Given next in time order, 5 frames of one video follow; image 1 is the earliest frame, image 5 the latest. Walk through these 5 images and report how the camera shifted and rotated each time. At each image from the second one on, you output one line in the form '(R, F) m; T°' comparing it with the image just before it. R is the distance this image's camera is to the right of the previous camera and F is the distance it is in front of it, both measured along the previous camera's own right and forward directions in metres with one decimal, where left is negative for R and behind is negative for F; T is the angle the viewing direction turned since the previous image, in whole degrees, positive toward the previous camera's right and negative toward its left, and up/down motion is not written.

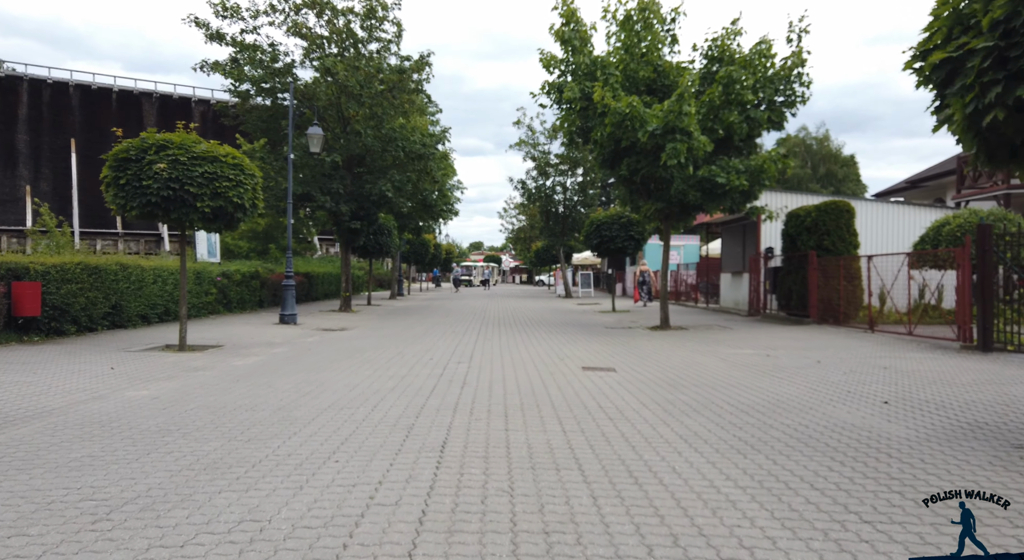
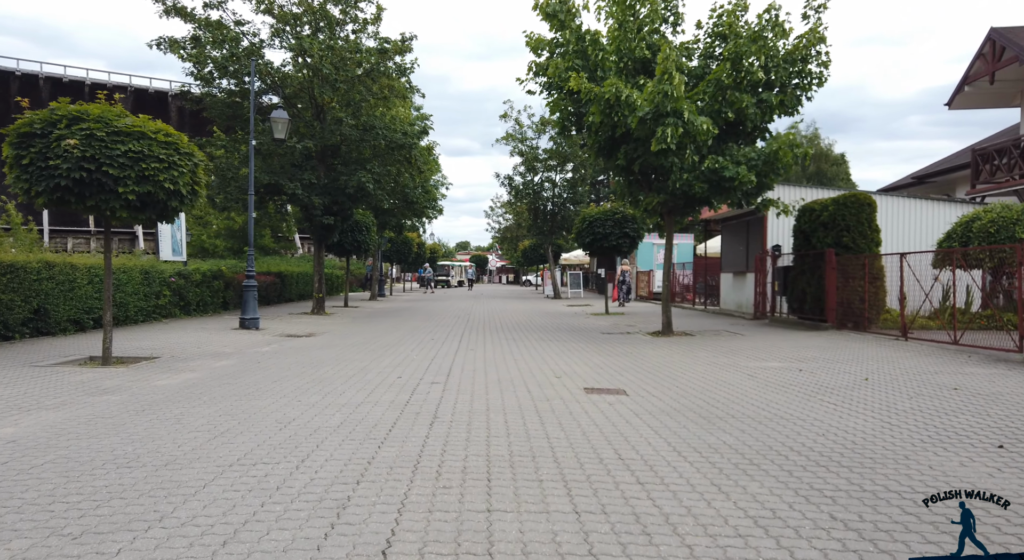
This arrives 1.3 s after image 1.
(0.0, +1.8) m; +1°
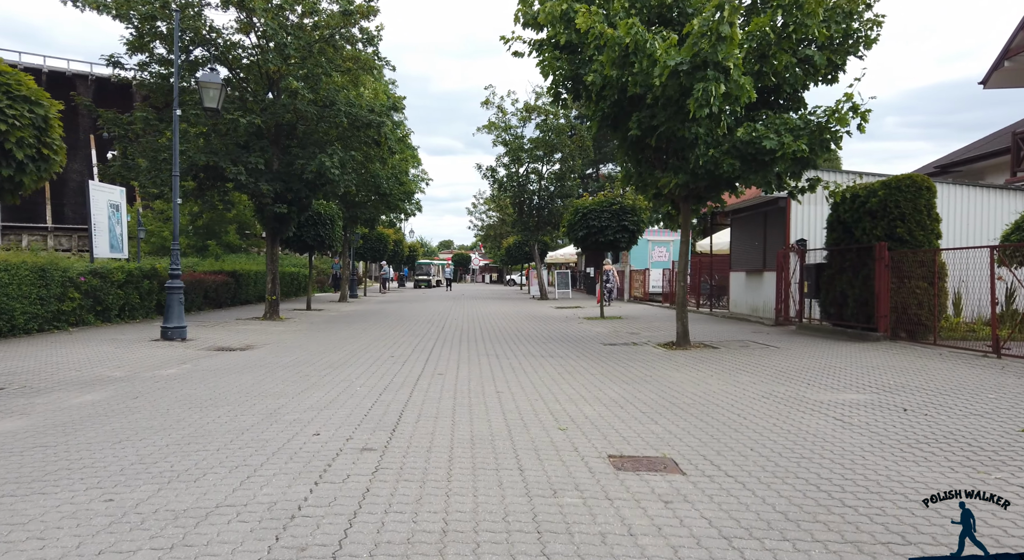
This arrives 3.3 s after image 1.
(0.0, +2.9) m; +1°
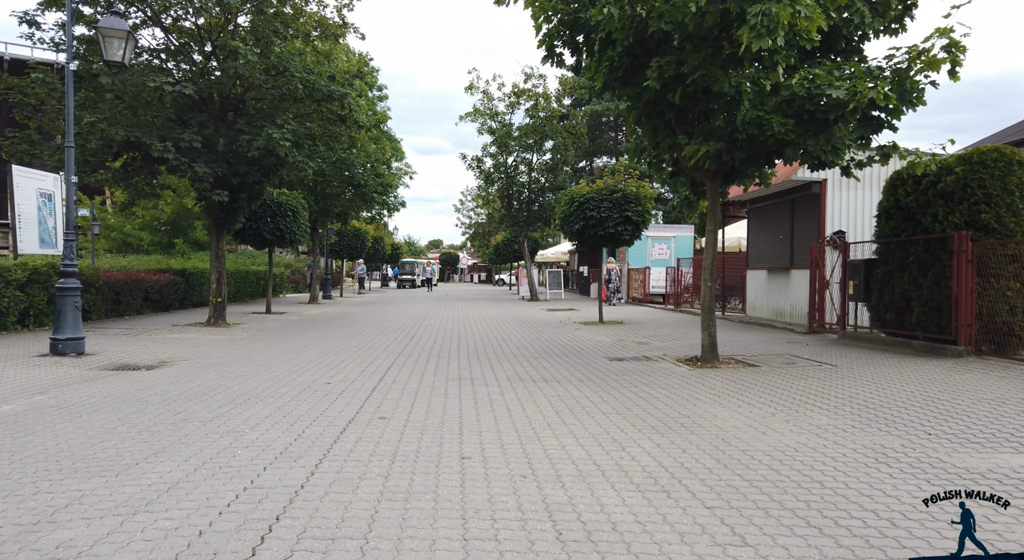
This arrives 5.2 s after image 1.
(+0.1, +2.8) m; +1°
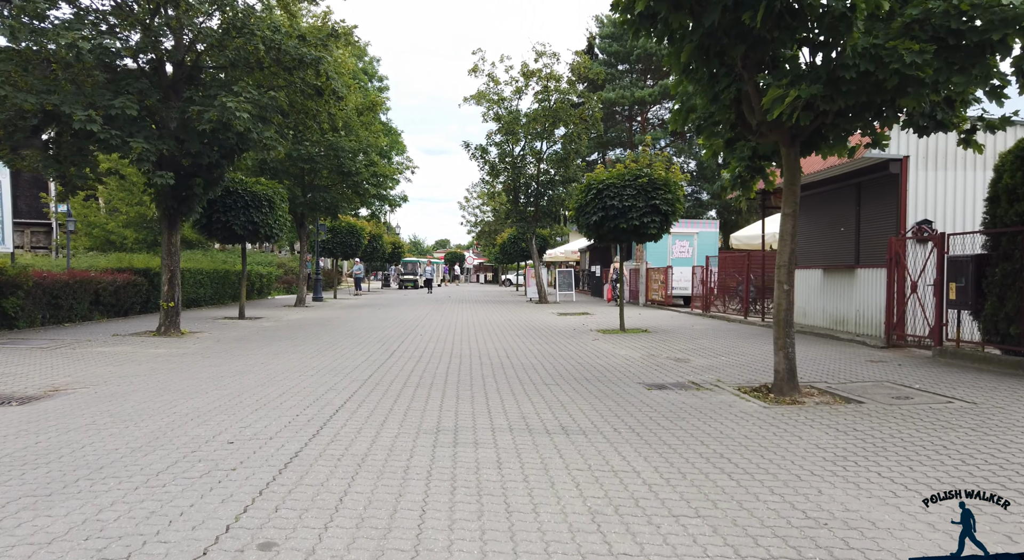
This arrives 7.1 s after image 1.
(0.0, +2.8) m; -1°
